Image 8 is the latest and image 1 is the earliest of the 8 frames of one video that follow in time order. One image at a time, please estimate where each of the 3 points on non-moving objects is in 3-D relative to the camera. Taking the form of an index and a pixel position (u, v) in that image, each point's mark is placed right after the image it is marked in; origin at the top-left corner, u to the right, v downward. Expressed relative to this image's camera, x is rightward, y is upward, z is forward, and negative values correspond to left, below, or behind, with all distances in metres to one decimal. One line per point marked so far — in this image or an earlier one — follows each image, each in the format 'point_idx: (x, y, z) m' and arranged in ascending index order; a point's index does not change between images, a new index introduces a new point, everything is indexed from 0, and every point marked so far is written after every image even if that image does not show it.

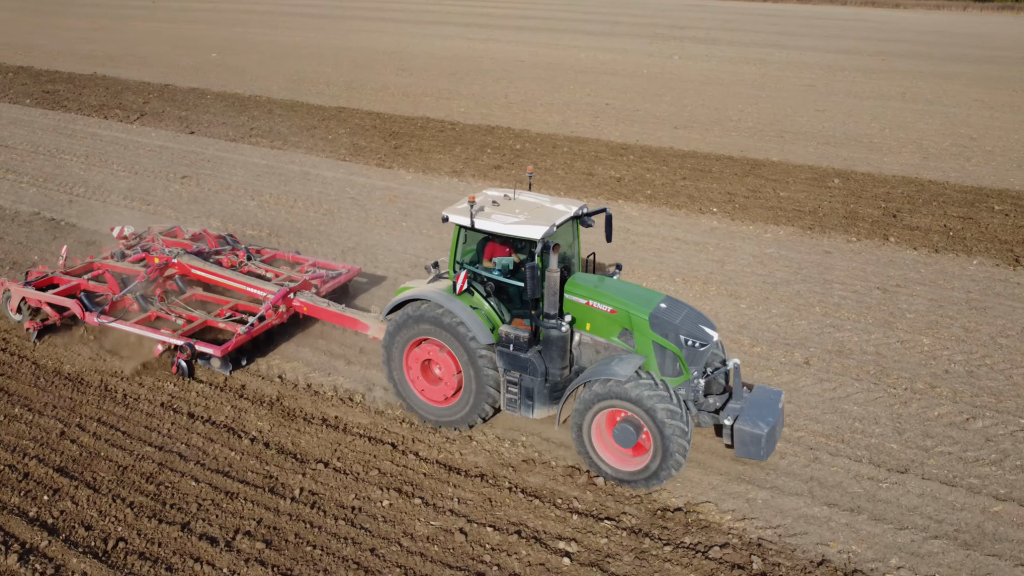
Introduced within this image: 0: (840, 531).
0: (+2.2, -1.6, +5.5) m
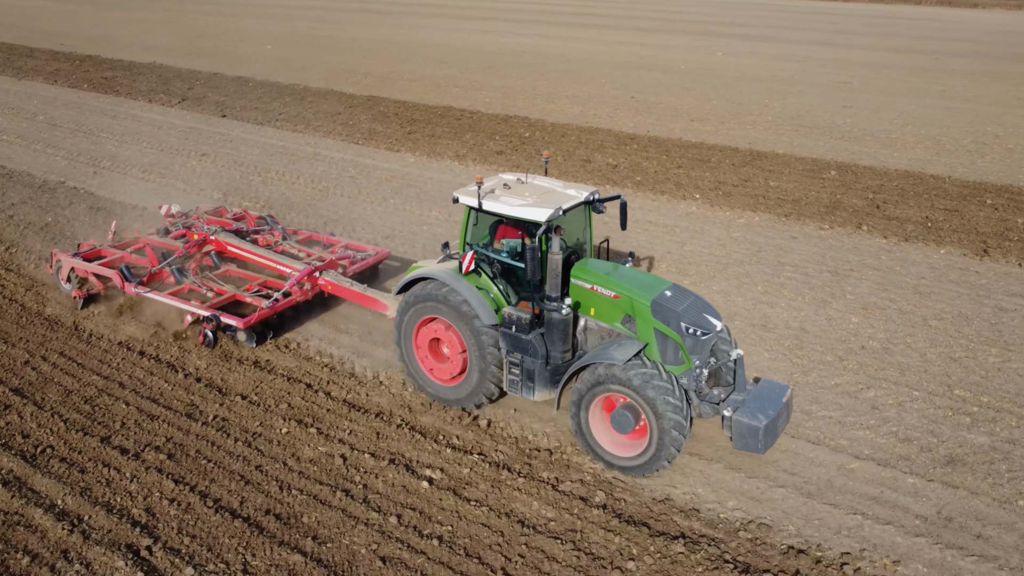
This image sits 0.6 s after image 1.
0: (+1.3, -1.3, +5.9) m
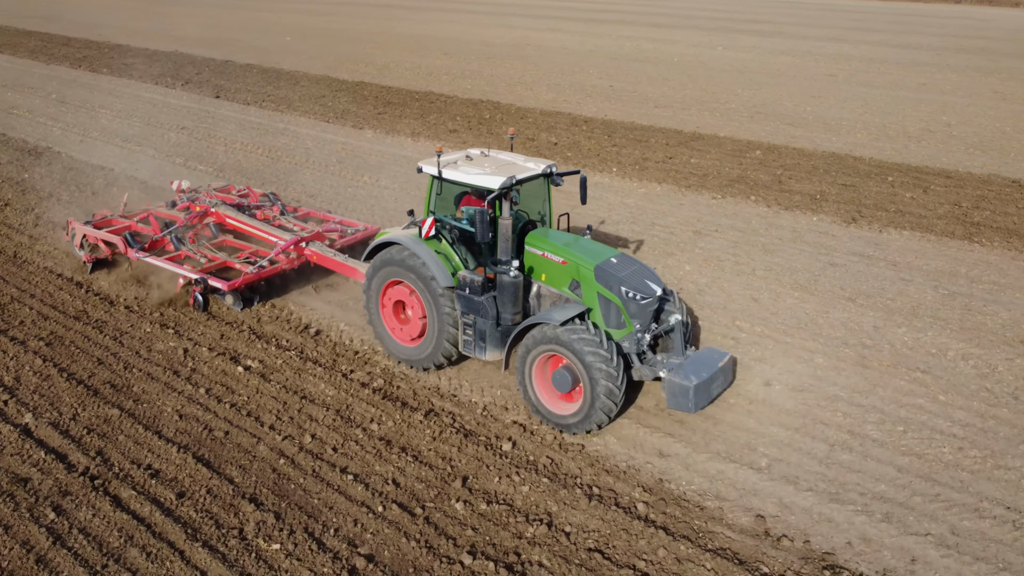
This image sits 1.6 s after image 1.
0: (-0.4, -0.7, +7.0) m
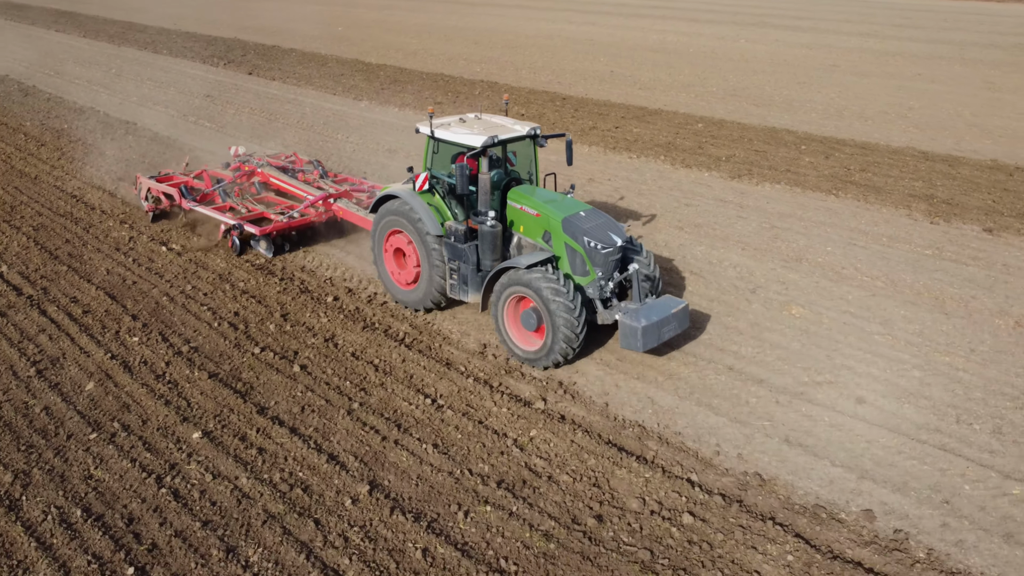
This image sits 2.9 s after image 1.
0: (-2.1, +0.3, +9.2) m
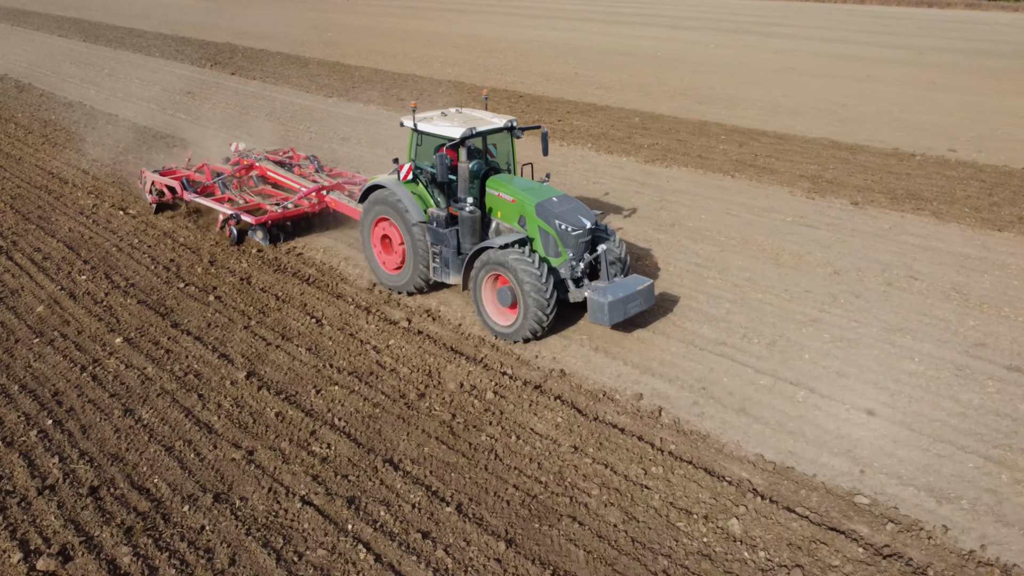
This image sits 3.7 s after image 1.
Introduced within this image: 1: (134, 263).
0: (-3.3, +0.9, +10.6) m
1: (-4.2, +0.3, +9.1) m
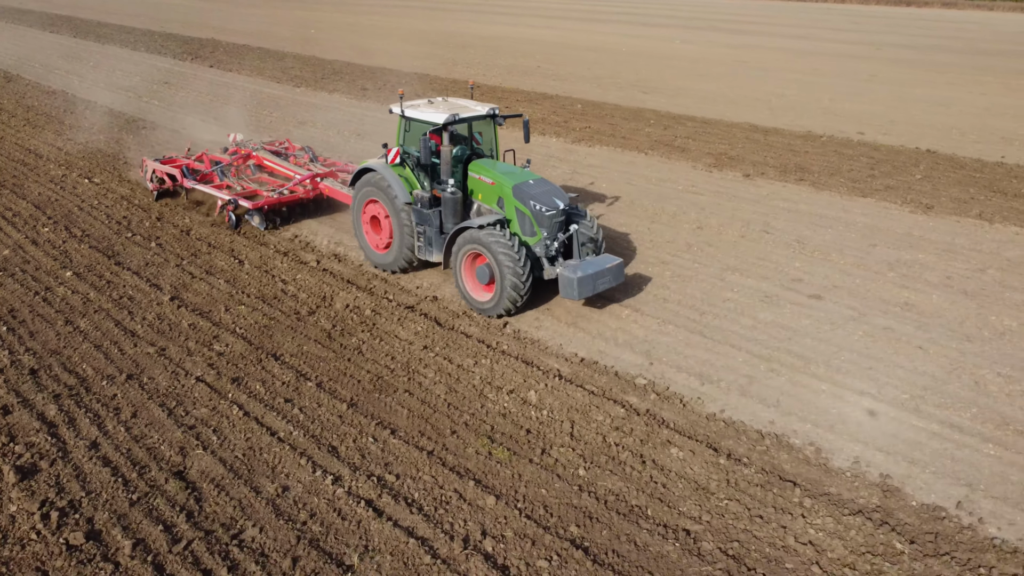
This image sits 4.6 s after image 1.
0: (-4.4, +1.5, +12.0) m
1: (-5.4, +0.9, +10.5) m
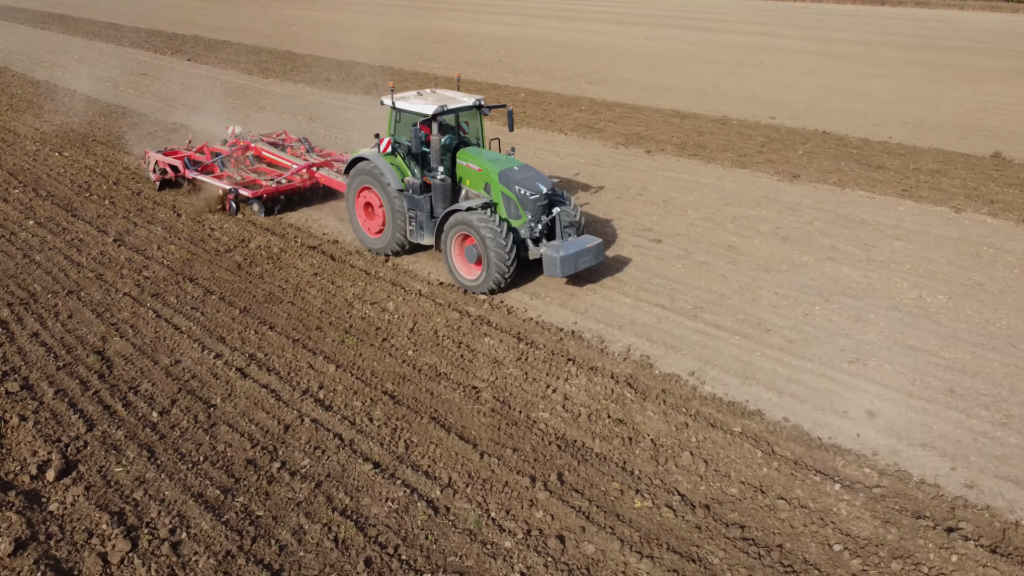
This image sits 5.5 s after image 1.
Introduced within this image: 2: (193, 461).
0: (-5.8, +2.1, +13.6) m
1: (-6.7, +1.6, +12.1) m
2: (-2.2, -1.2, +5.5) m
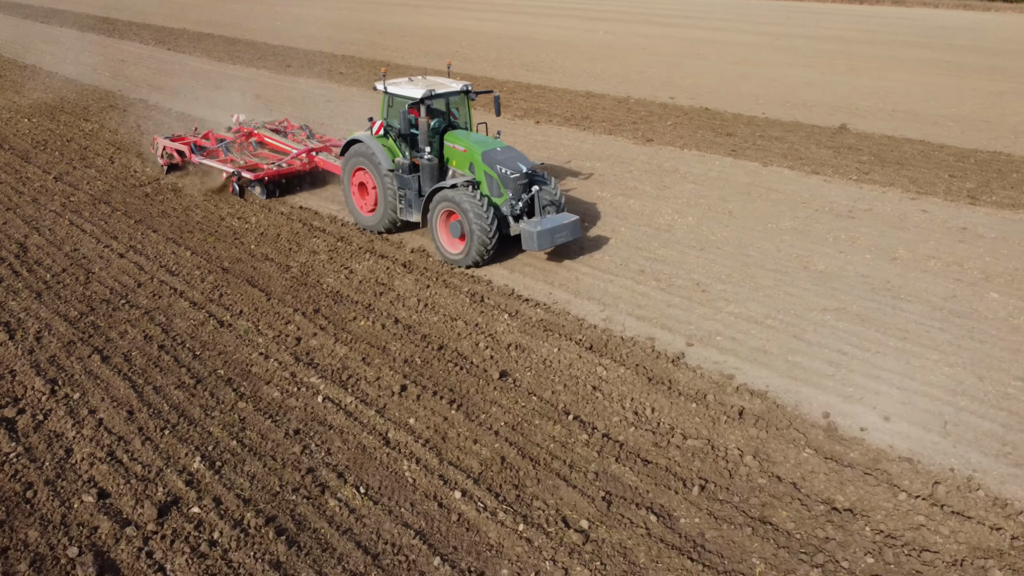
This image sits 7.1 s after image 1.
0: (-7.8, +3.2, +16.1) m
1: (-8.7, +2.6, +14.5) m
2: (-4.3, -0.1, +7.9) m
